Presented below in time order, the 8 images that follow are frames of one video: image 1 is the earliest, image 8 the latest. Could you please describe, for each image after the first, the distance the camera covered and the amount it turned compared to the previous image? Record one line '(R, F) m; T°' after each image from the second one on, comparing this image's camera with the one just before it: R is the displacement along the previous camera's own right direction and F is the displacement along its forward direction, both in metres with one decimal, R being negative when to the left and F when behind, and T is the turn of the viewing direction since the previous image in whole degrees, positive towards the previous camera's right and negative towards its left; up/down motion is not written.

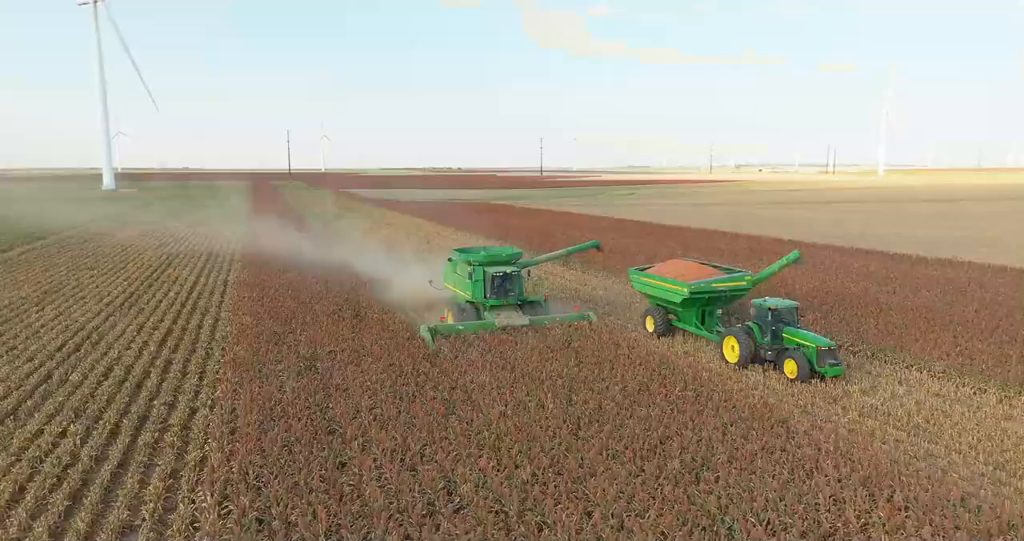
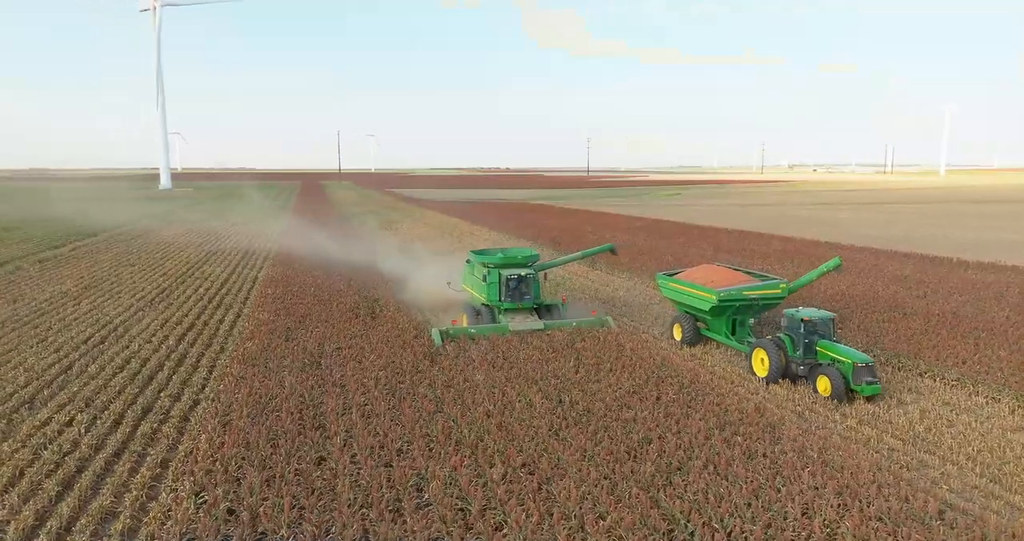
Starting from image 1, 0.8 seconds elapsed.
(+0.6, 0.0) m; -4°
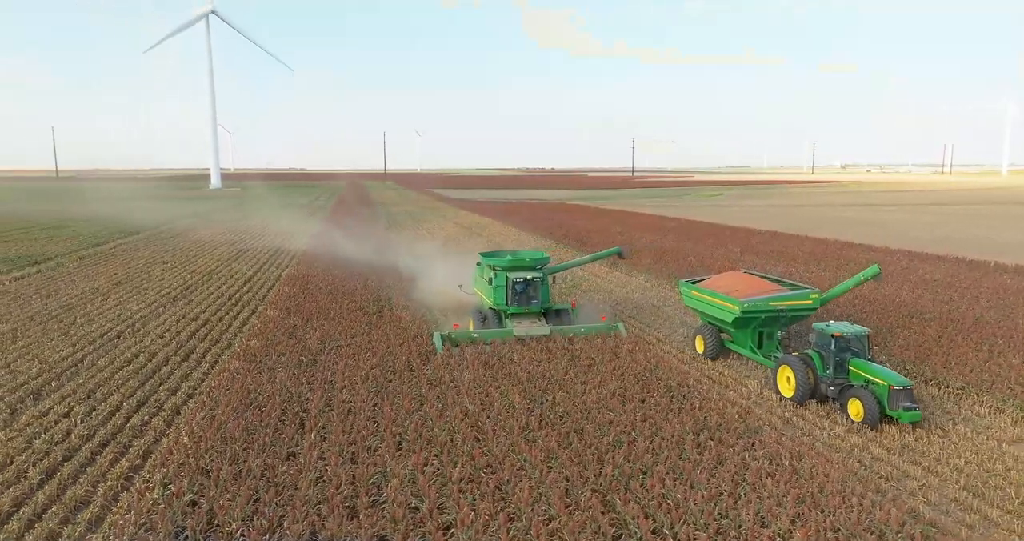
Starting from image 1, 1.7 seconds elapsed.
(+0.7, 0.0) m; -3°
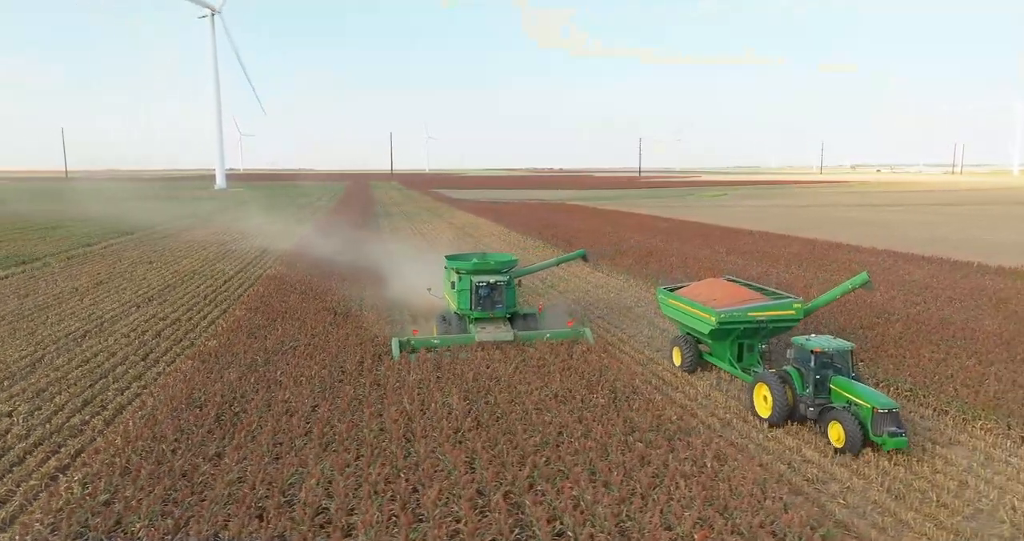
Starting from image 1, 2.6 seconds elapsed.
(+0.8, 0.0) m; -1°
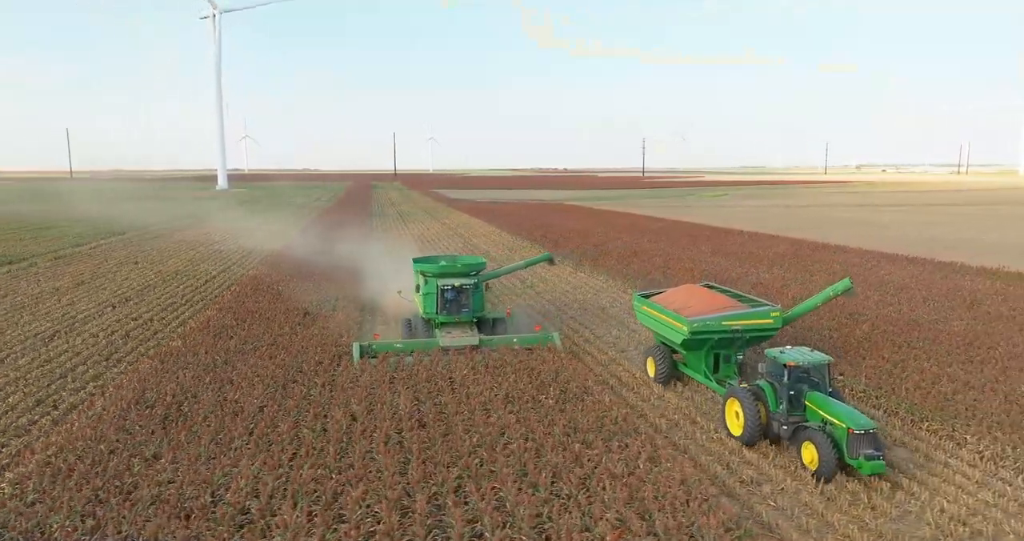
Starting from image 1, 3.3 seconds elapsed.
(+0.6, 0.0) m; 0°
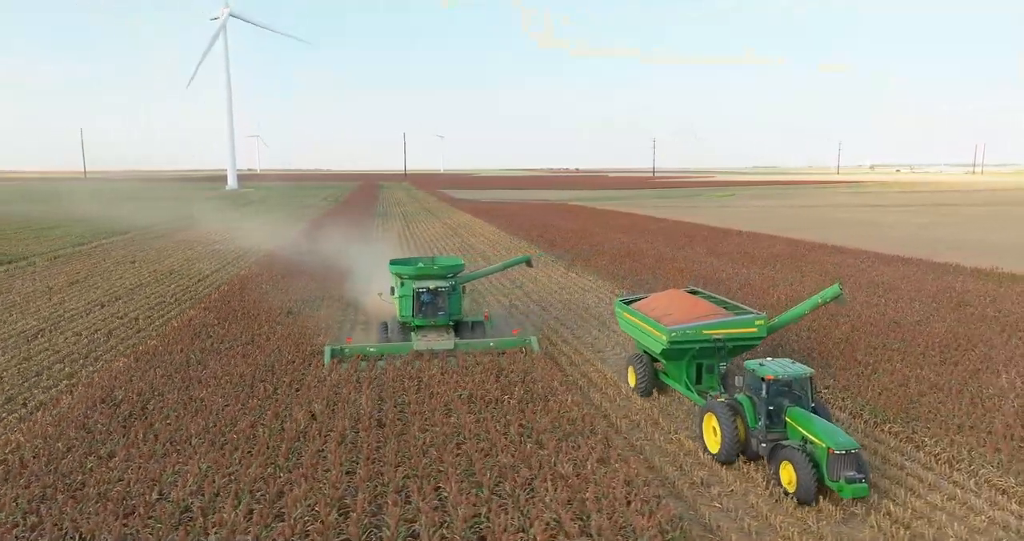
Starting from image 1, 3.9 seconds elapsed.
(+0.6, 0.0) m; -1°
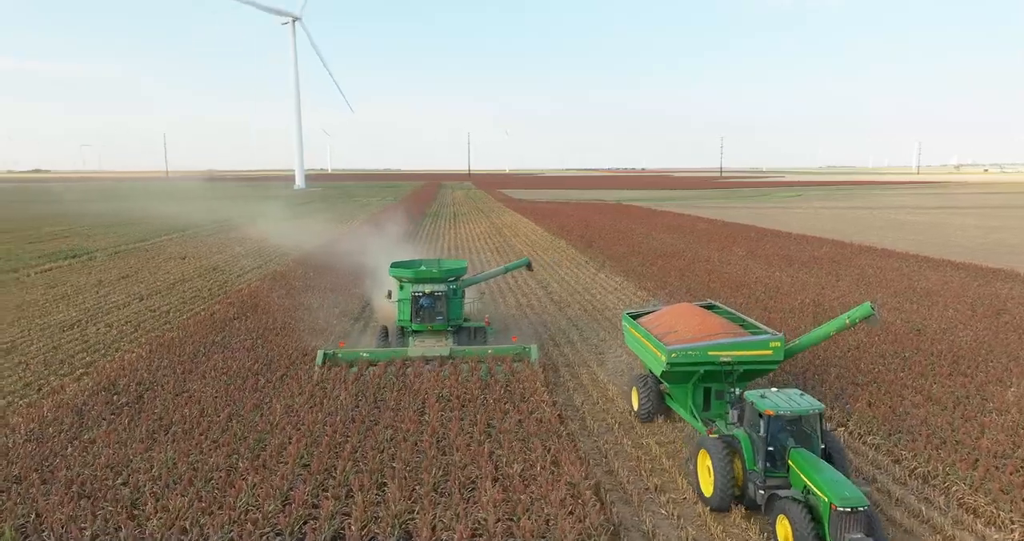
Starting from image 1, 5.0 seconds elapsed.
(+1.0, 0.0) m; -5°
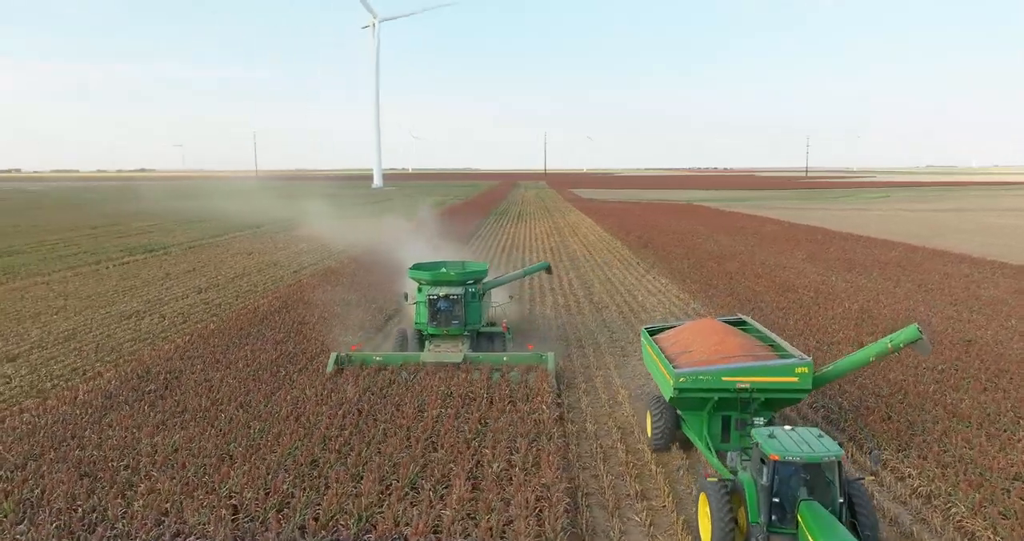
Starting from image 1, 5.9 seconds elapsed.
(+0.8, 0.0) m; -6°
